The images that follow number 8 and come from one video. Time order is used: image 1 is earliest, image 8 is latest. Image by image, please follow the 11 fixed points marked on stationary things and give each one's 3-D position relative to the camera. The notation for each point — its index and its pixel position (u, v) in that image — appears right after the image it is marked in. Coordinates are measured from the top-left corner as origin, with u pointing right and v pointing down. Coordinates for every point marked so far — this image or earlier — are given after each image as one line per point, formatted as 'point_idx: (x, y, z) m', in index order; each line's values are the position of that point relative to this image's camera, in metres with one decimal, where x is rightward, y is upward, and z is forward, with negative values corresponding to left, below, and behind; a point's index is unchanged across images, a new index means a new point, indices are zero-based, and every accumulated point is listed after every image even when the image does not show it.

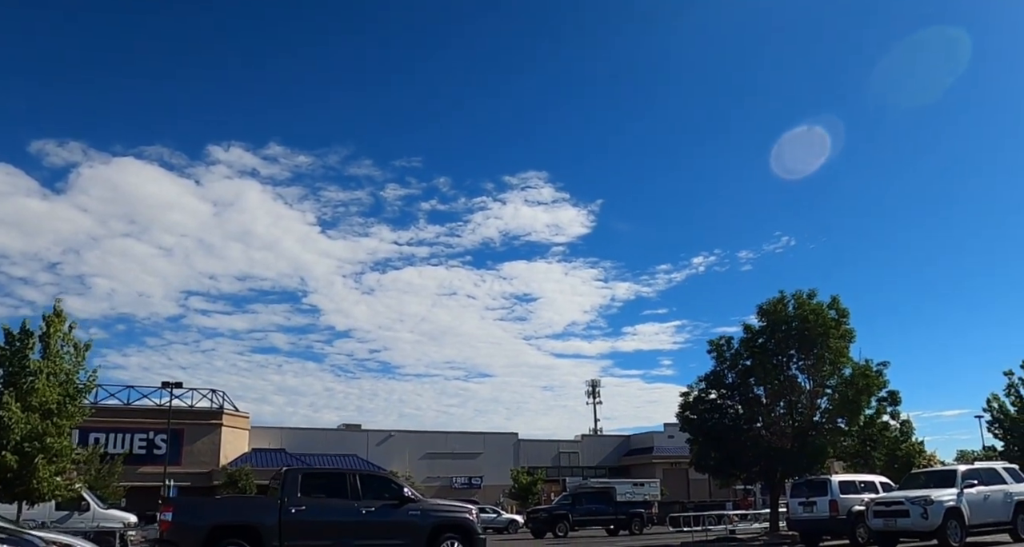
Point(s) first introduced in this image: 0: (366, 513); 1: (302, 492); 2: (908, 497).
0: (-2.8, -4.5, +14.8) m
1: (-4.0, -4.1, +14.8) m
2: (+9.7, -5.5, +18.7) m
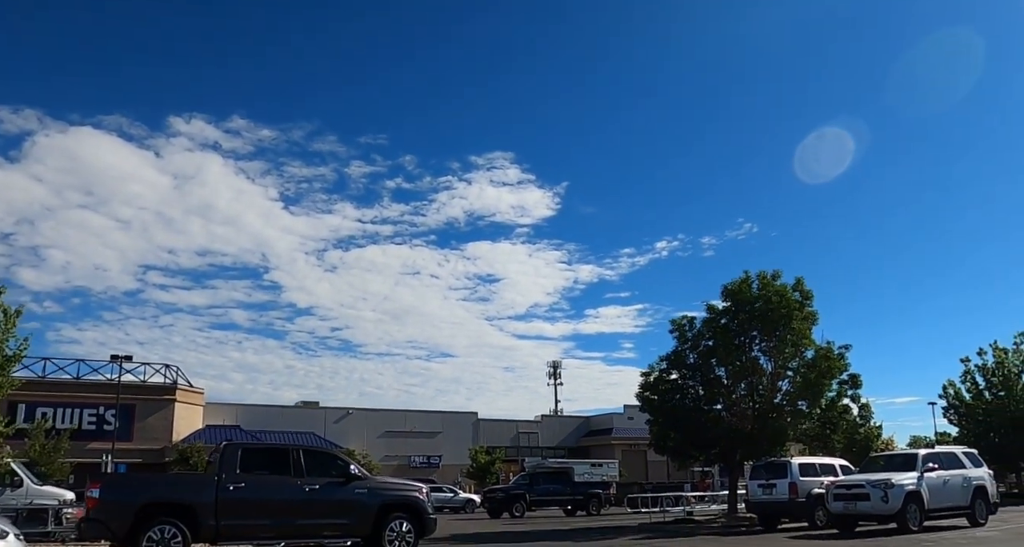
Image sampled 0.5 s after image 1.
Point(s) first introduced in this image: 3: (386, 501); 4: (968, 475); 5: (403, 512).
0: (-3.6, -3.9, +13.9) m
1: (-4.8, -3.5, +13.9) m
2: (+8.6, -5.0, +18.4) m
3: (-2.4, -4.2, +14.4) m
4: (+11.8, -5.3, +19.8) m
5: (-2.1, -4.5, +14.6) m
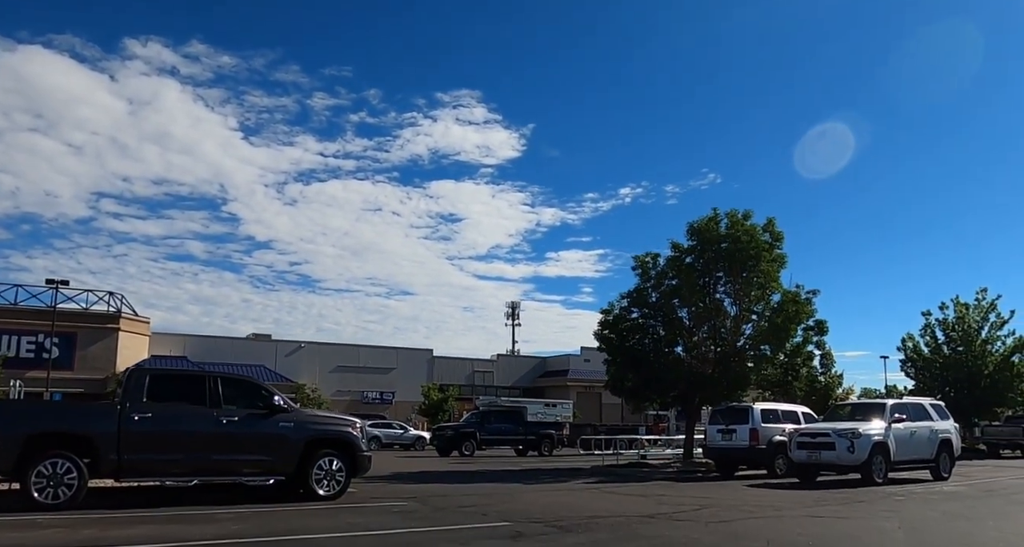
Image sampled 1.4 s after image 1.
0: (-4.6, -2.4, +12.4) m
1: (-5.7, -1.9, +12.2) m
2: (+7.4, -3.6, +17.5) m
3: (-3.3, -2.7, +12.9) m
4: (+10.5, -3.8, +19.1) m
5: (-3.1, -3.0, +13.2) m
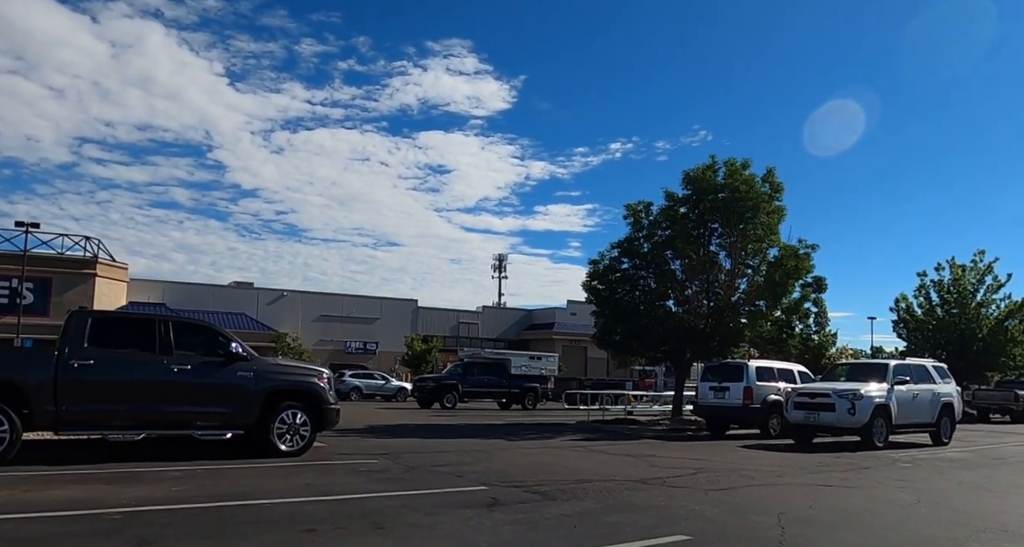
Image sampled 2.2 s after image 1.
0: (-4.9, -1.4, +11.2) m
1: (-6.0, -1.0, +11.0) m
2: (+7.0, -2.5, +16.7) m
3: (-3.6, -1.8, +11.8) m
4: (+10.1, -2.7, +18.3) m
5: (-3.4, -2.0, +12.1) m
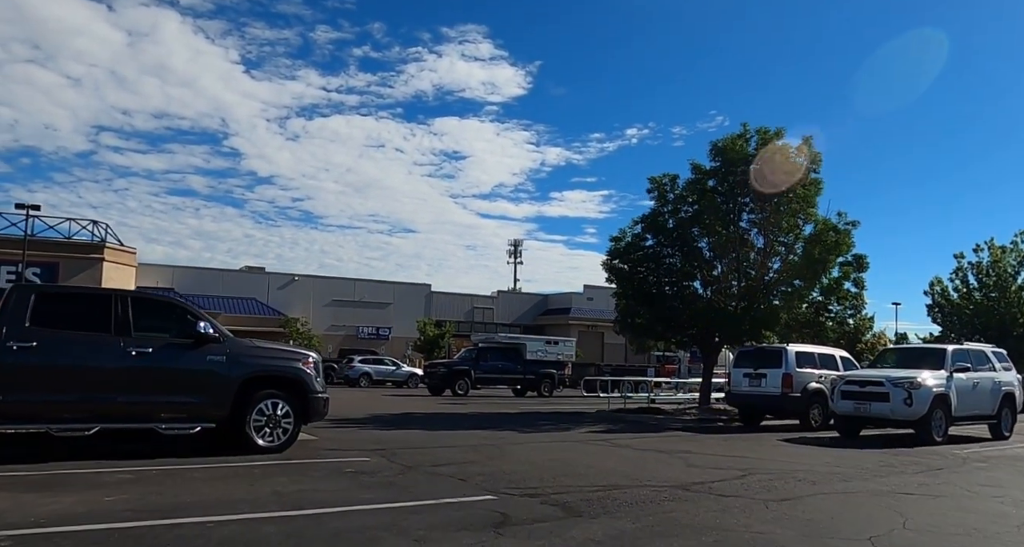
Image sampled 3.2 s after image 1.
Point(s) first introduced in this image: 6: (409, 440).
0: (-4.7, -1.0, +9.6) m
1: (-5.8, -0.6, +9.4) m
2: (+7.3, -2.0, +14.9) m
3: (-3.4, -1.3, +10.2) m
4: (+10.4, -2.1, +16.4) m
5: (-3.2, -1.6, +10.5) m
6: (-1.6, -2.7, +12.3) m
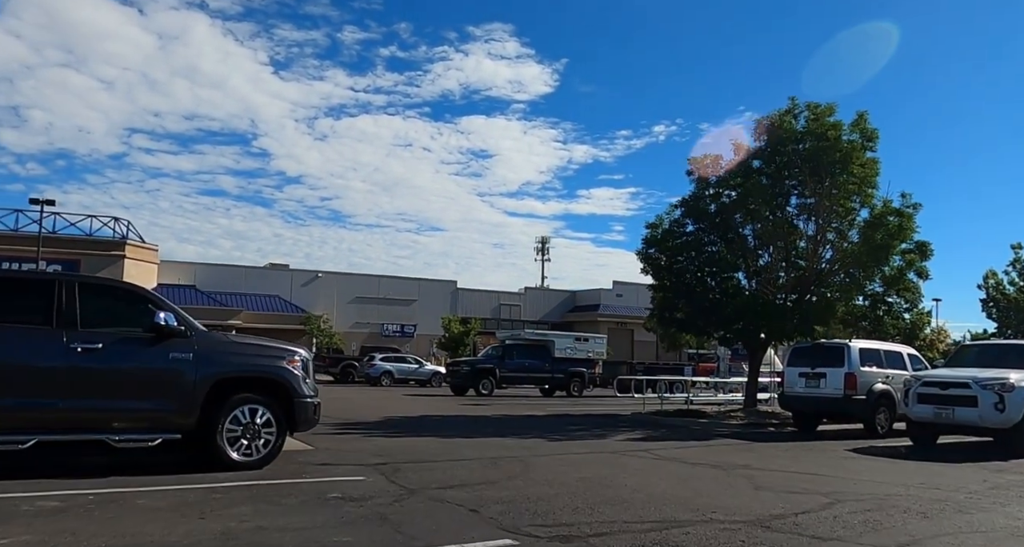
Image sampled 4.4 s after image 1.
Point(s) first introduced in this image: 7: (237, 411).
0: (-4.4, -0.8, +8.0) m
1: (-5.6, -0.4, +7.8) m
2: (+7.7, -1.7, +12.8) m
3: (-3.2, -1.1, +8.5) m
4: (+10.9, -1.9, +14.2) m
5: (-2.9, -1.4, +8.8) m
6: (-1.3, -2.4, +10.5) m
7: (-3.0, -1.5, +8.5) m
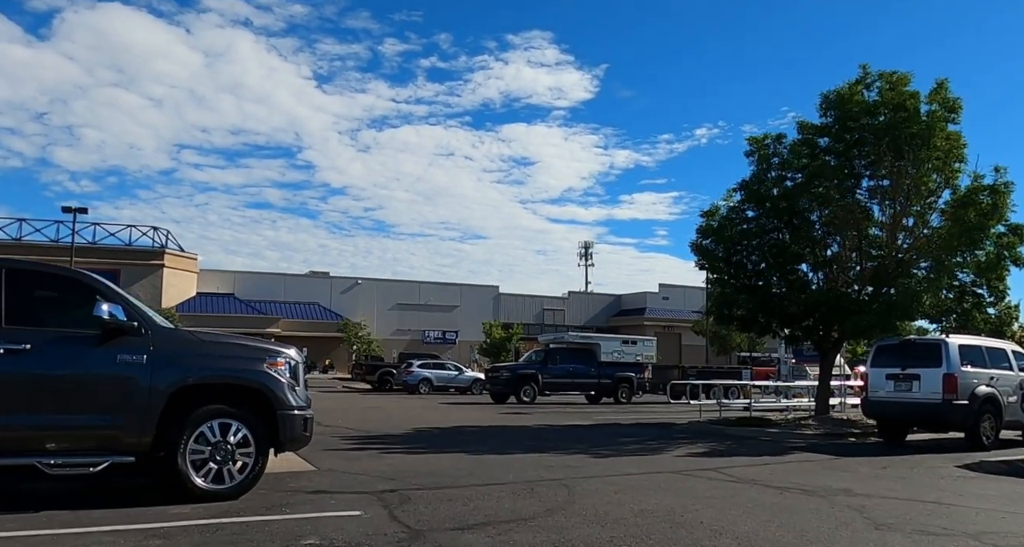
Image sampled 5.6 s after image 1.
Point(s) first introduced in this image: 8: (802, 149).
0: (-4.1, -0.7, +6.4) m
1: (-5.3, -0.2, +6.3) m
2: (+8.3, -1.4, +10.5) m
3: (-2.8, -1.0, +6.8) m
4: (+11.5, -1.5, +11.8) m
5: (-2.5, -1.2, +7.1) m
6: (-0.8, -2.2, +8.7) m
7: (-2.7, -1.4, +6.8) m
8: (+7.2, +3.1, +19.0) m
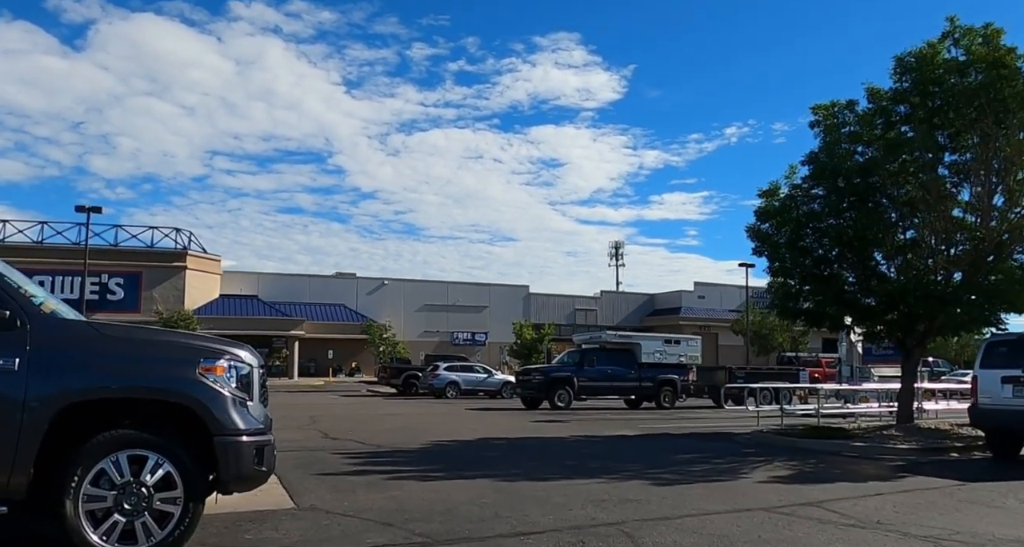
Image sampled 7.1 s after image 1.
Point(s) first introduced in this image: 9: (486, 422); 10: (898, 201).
0: (-3.9, -0.5, +4.3) m
1: (-5.1, -0.1, +4.3) m
2: (+8.7, -1.1, +8.0) m
3: (-2.6, -0.8, +4.8) m
4: (+12.0, -1.1, +9.1) m
5: (-2.3, -1.0, +5.0) m
6: (-0.5, -2.0, +6.5) m
7: (-2.5, -1.2, +4.7) m
8: (+7.9, +3.4, +16.6) m
9: (-0.8, -3.8, +19.9) m
10: (+8.3, +1.6, +16.2) m
